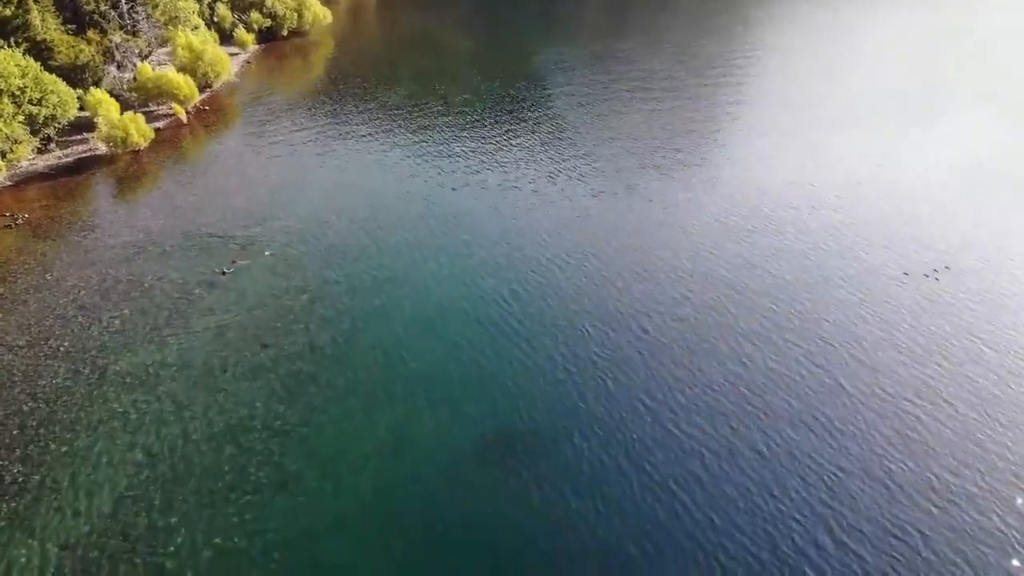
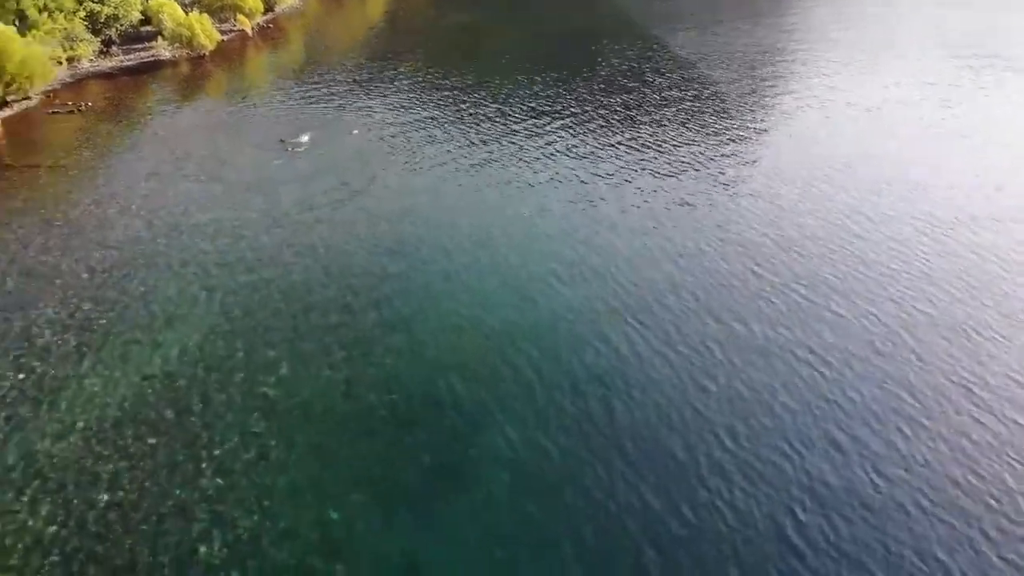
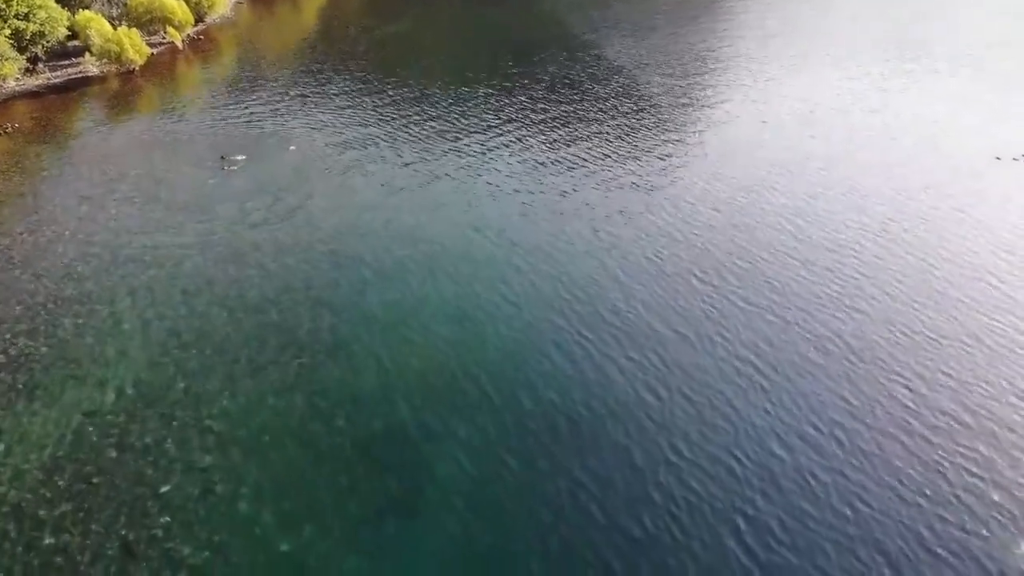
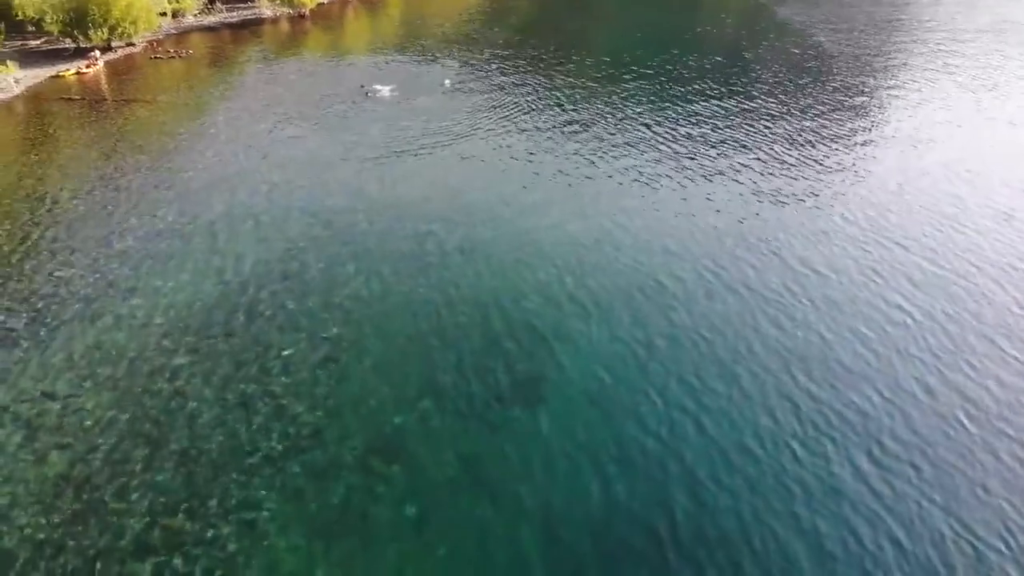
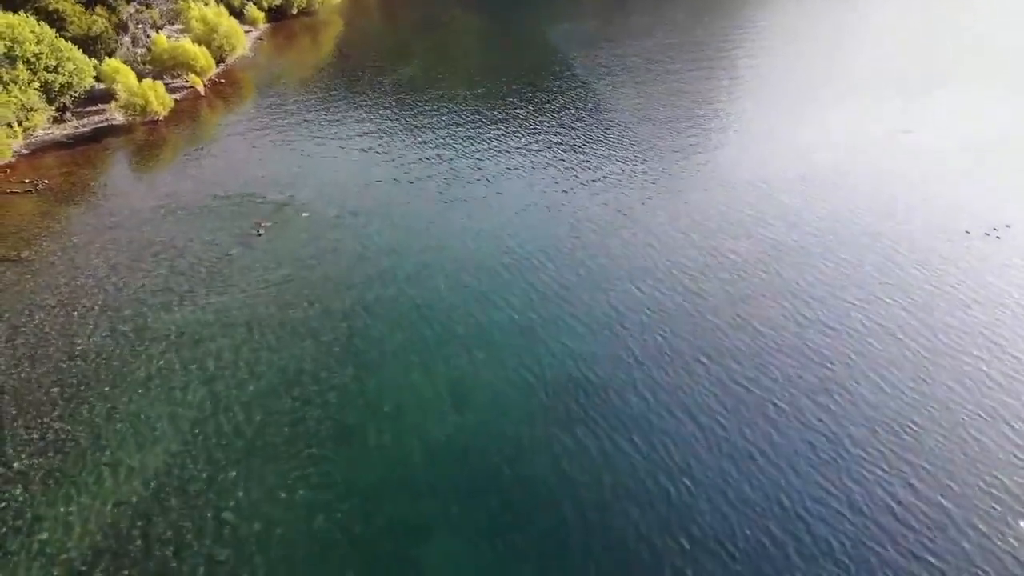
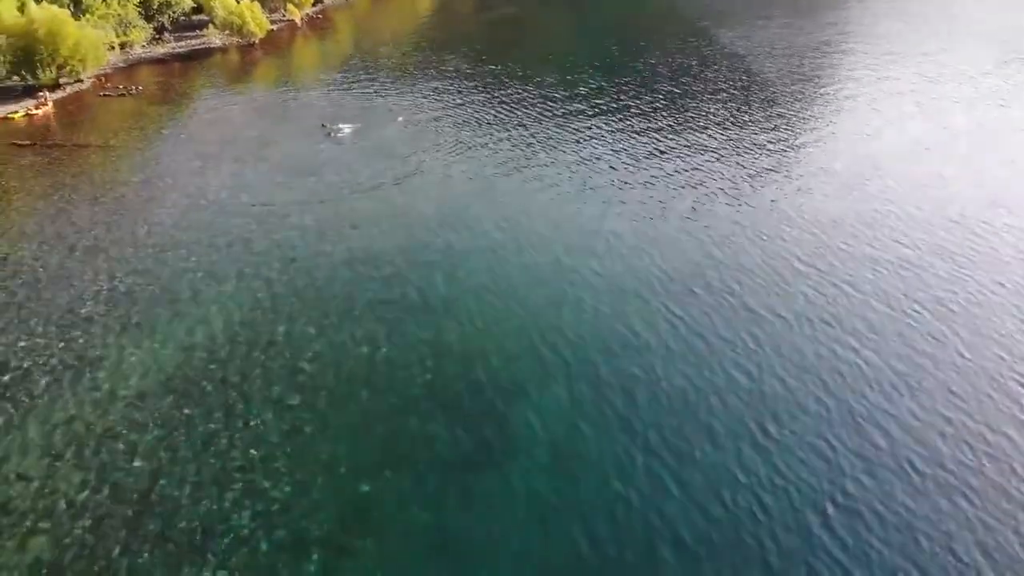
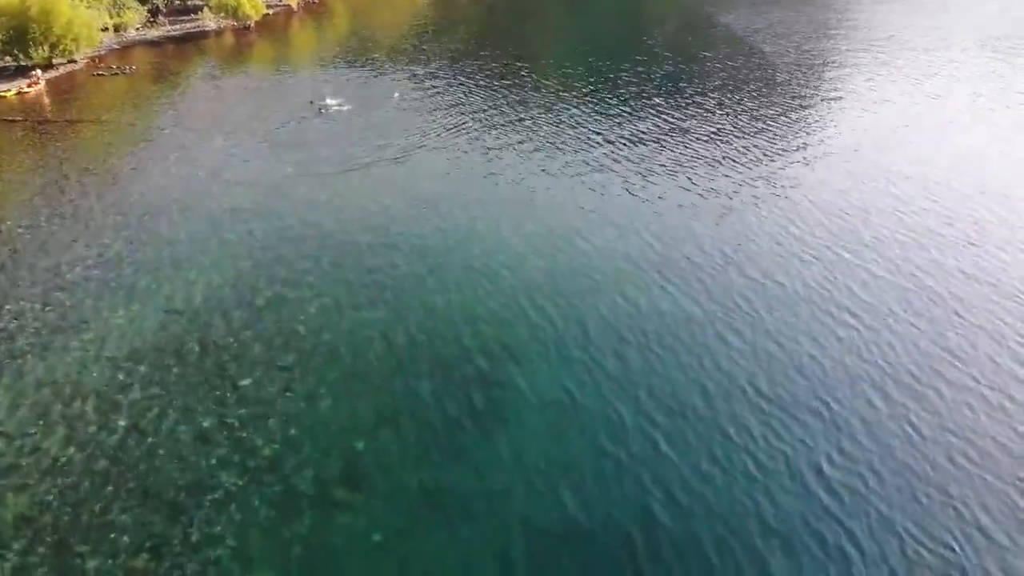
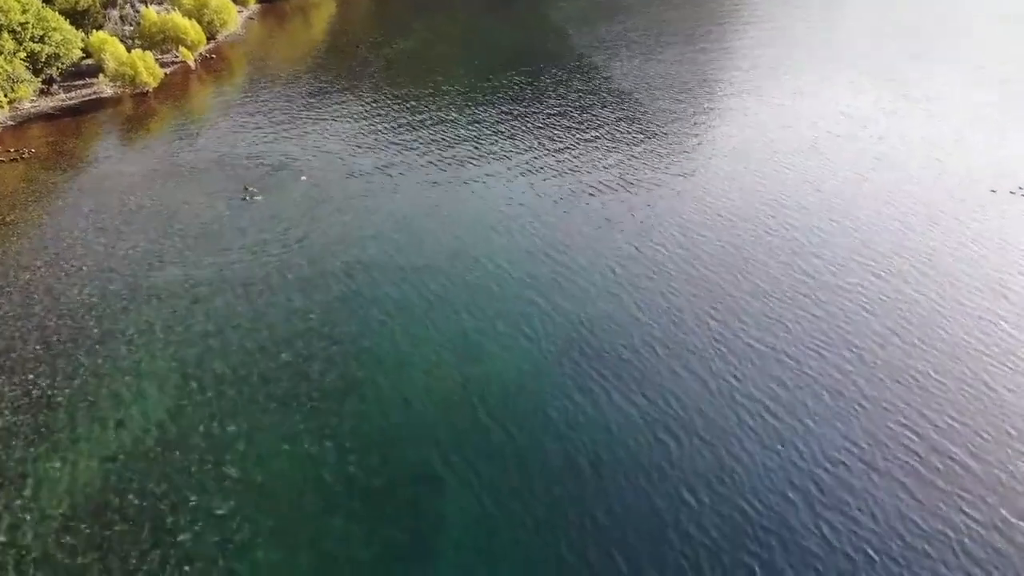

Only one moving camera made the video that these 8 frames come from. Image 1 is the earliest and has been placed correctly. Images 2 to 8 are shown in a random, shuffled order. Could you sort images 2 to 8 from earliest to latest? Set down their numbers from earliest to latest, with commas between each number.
5, 8, 3, 2, 6, 7, 4
